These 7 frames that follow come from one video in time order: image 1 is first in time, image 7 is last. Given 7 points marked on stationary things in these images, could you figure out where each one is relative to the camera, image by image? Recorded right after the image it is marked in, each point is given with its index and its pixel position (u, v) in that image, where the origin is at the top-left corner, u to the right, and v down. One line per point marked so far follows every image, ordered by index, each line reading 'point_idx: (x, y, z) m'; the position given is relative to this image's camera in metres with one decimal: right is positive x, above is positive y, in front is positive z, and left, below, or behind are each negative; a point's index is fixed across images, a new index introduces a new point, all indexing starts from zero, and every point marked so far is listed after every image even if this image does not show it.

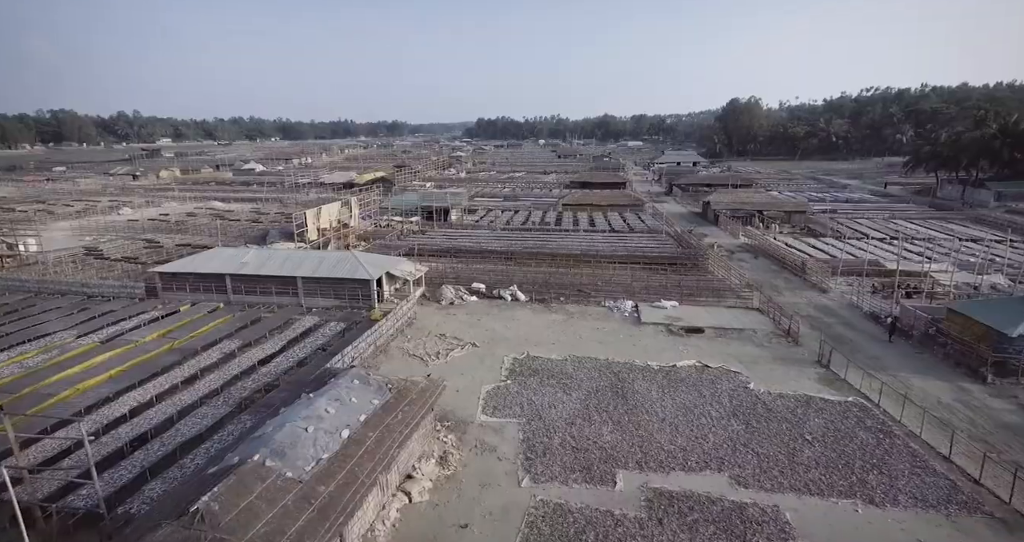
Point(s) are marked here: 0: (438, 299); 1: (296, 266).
0: (-2.3, -0.9, +15.7) m
1: (-6.1, +0.1, +14.6) m
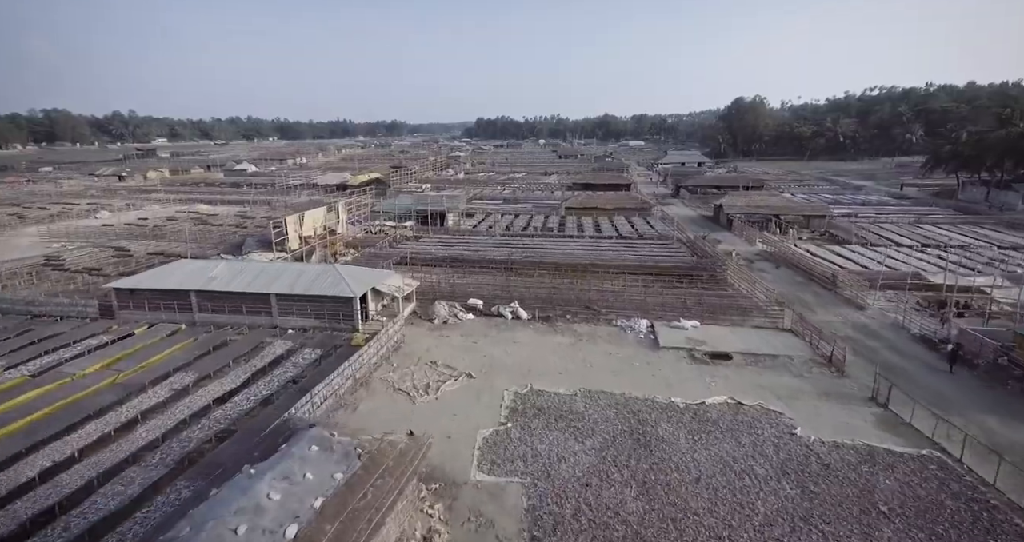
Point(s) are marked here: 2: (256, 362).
0: (-2.3, -1.3, +14.1) m
1: (-6.1, -0.3, +13.0) m
2: (-5.3, -1.9, +10.7) m
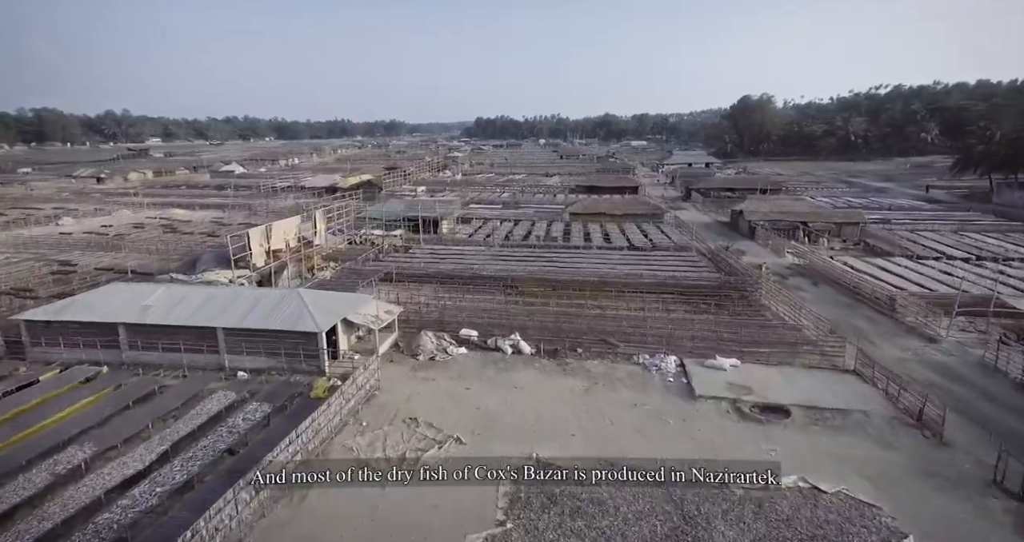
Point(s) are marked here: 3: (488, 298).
0: (-2.2, -1.9, +11.7) m
1: (-6.1, -0.8, +10.6) m
2: (-5.3, -2.5, +8.4) m
3: (-0.7, -0.8, +15.6) m
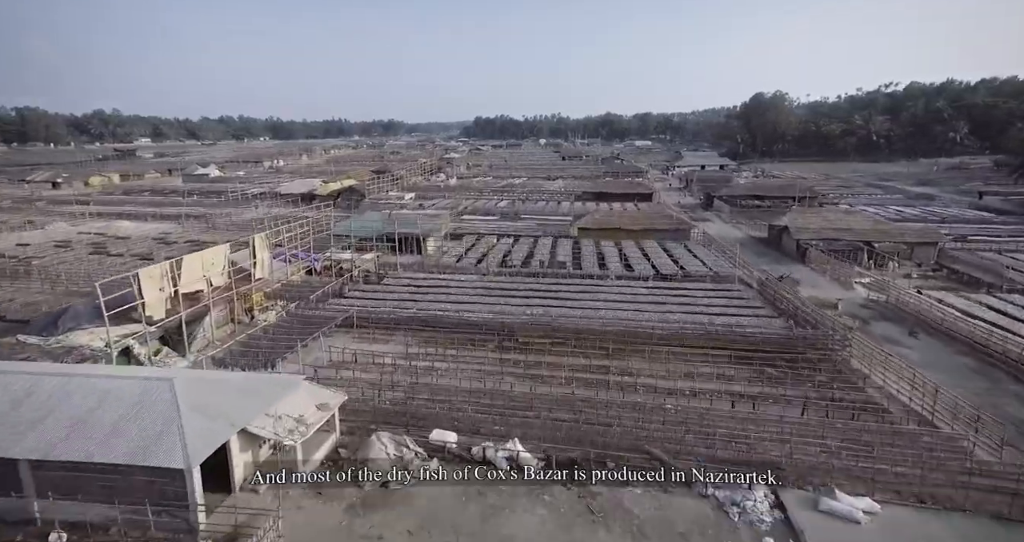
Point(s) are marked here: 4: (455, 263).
0: (-2.3, -3.0, +7.6) m
1: (-6.1, -1.9, +6.5) m
2: (-5.4, -3.6, +4.2) m
3: (-0.8, -1.9, +11.4) m
4: (-2.1, +0.3, +18.9) m
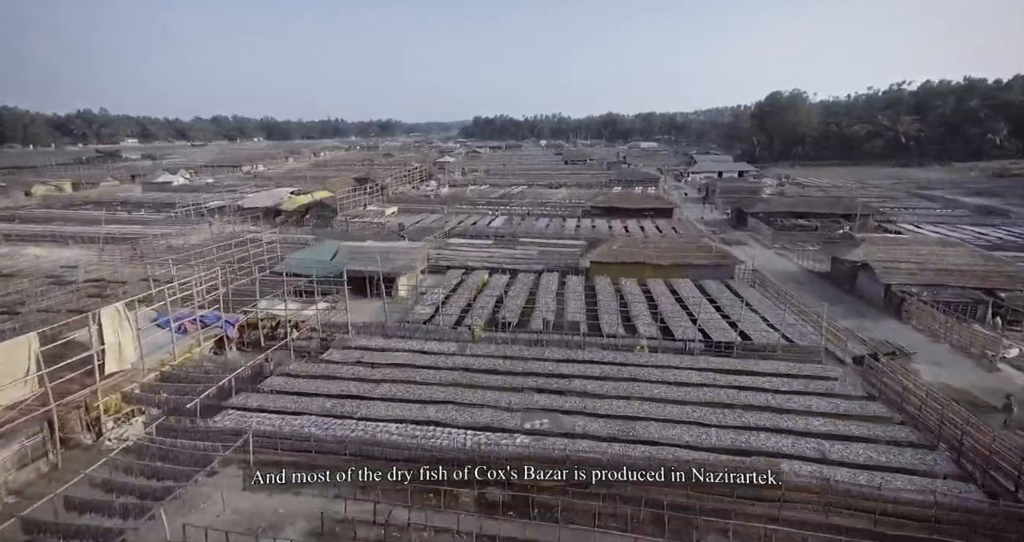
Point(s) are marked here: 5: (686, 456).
0: (-2.5, -4.6, +2.7) m
1: (-6.3, -3.5, +1.6) m
2: (-5.5, -5.2, -0.7) m
3: (-0.9, -3.5, +6.5) m
4: (-2.3, -1.2, +13.9) m
5: (+2.7, -2.8, +7.8) m
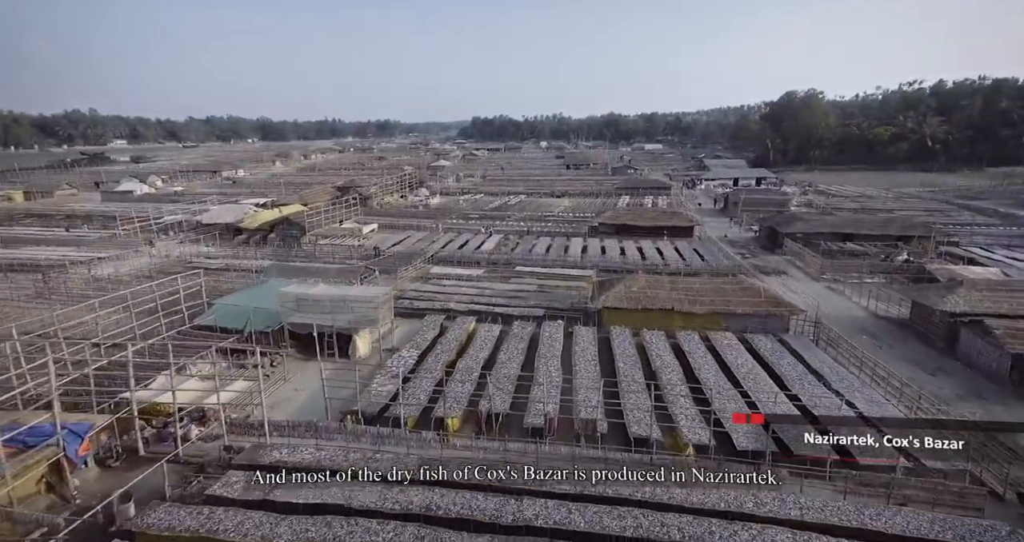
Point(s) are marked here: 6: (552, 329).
0: (-2.7, -5.9, -1.3) m
1: (-6.5, -4.9, -2.5) m
2: (-5.7, -6.5, -4.7) m
3: (-1.1, -4.9, +2.5) m
4: (-2.5, -2.6, +9.9) m
5: (+2.5, -4.2, +3.8) m
6: (+1.1, -1.5, +14.0) m
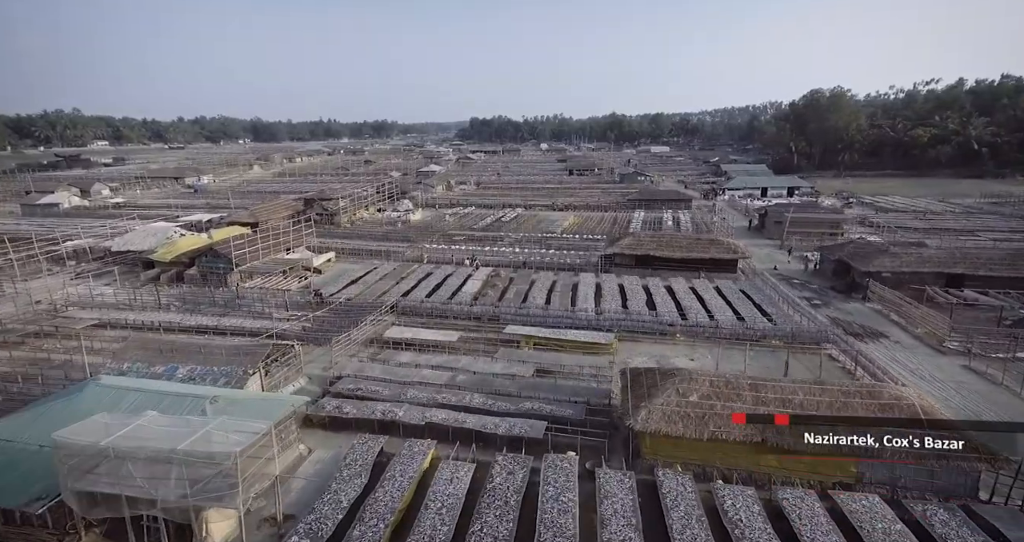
0: (-3.0, -7.7, -7.3) m
1: (-6.8, -6.6, -8.5) m
2: (-6.1, -8.2, -10.7) m
3: (-1.5, -6.6, -3.5) m
4: (-2.8, -4.3, +3.9) m
5: (+2.2, -5.9, -2.2) m
6: (+0.8, -3.3, +8.0) m
